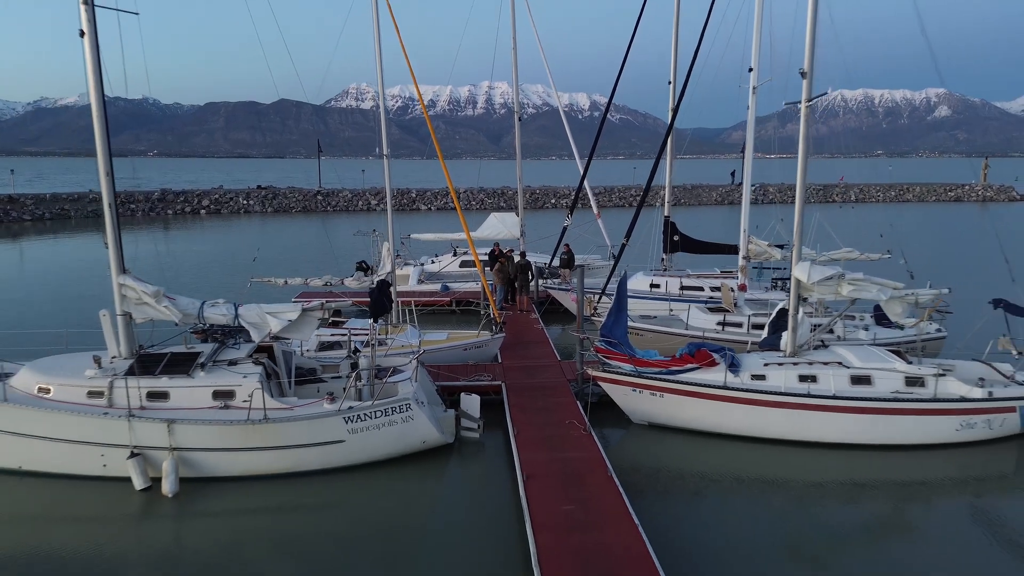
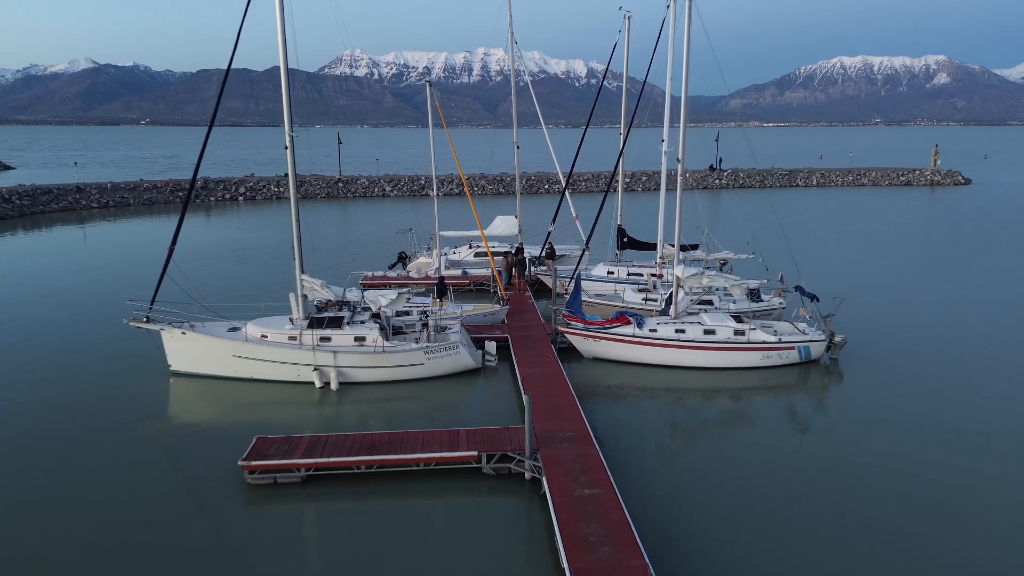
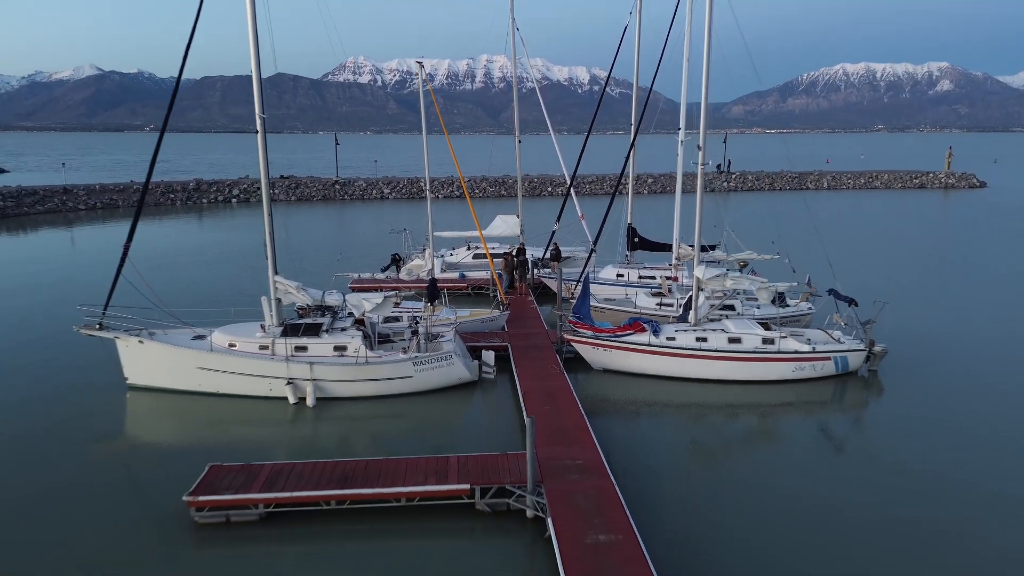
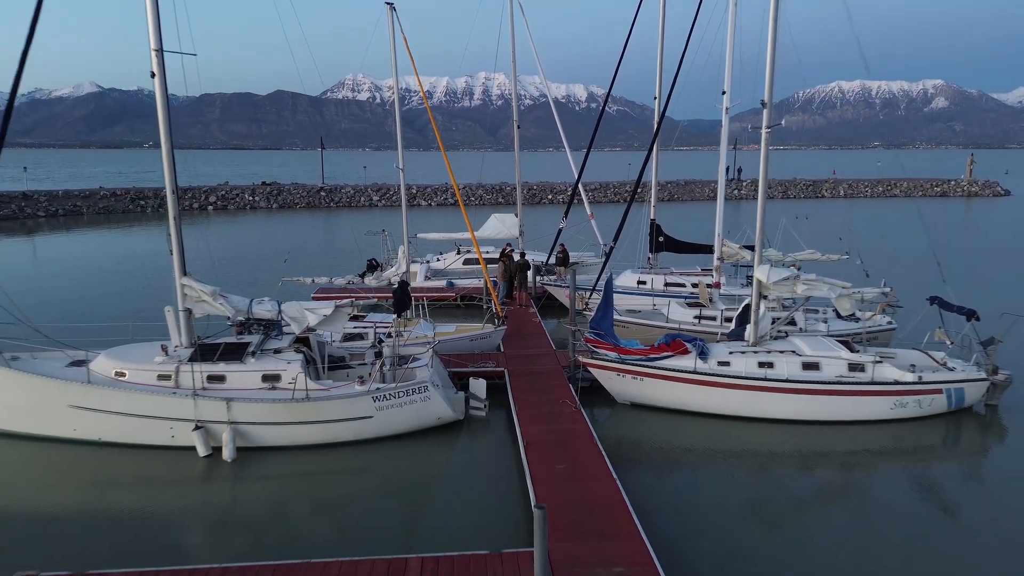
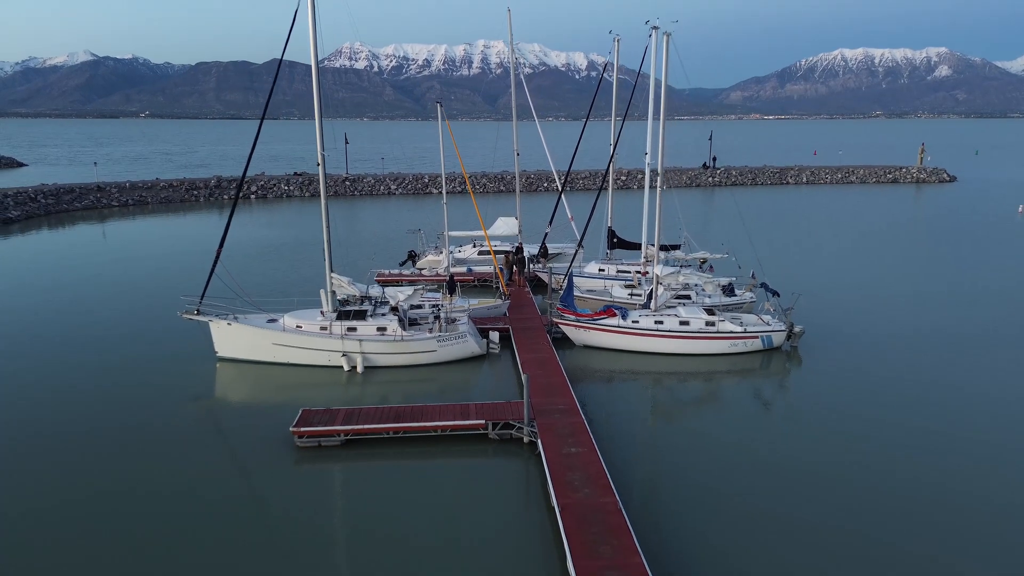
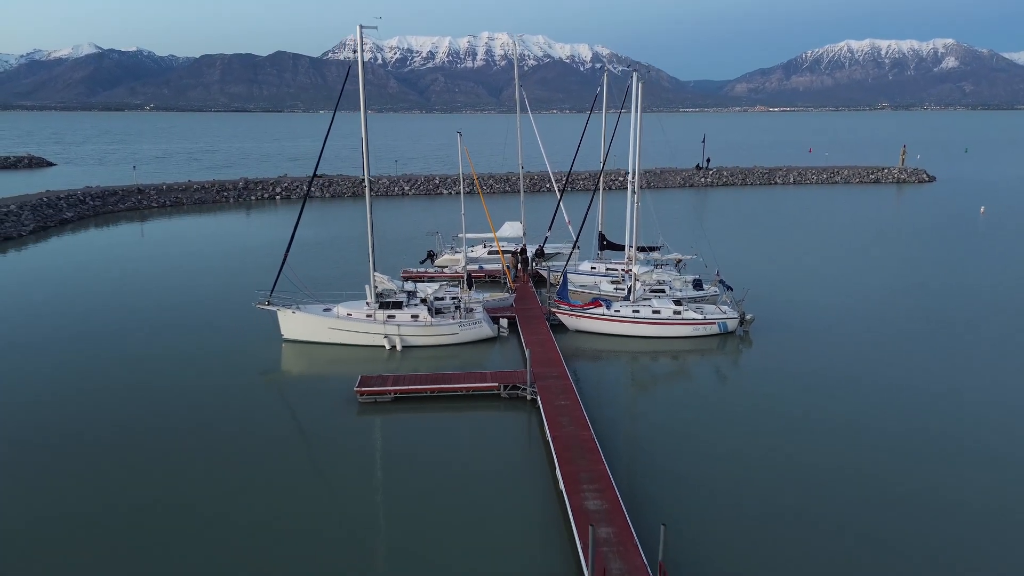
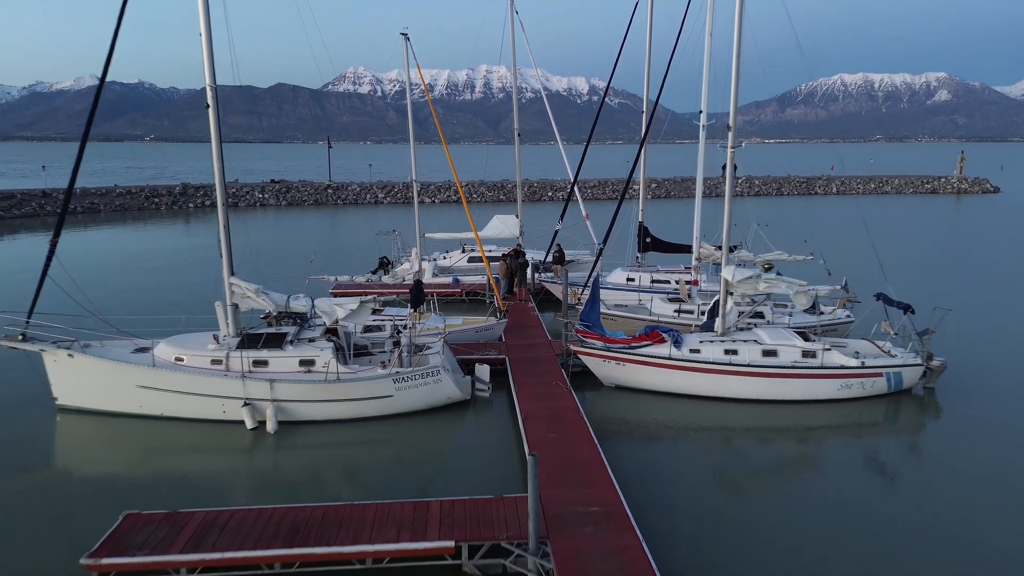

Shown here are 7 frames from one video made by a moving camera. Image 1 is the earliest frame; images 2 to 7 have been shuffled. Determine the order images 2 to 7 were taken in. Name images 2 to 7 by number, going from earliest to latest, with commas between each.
4, 7, 3, 2, 5, 6
